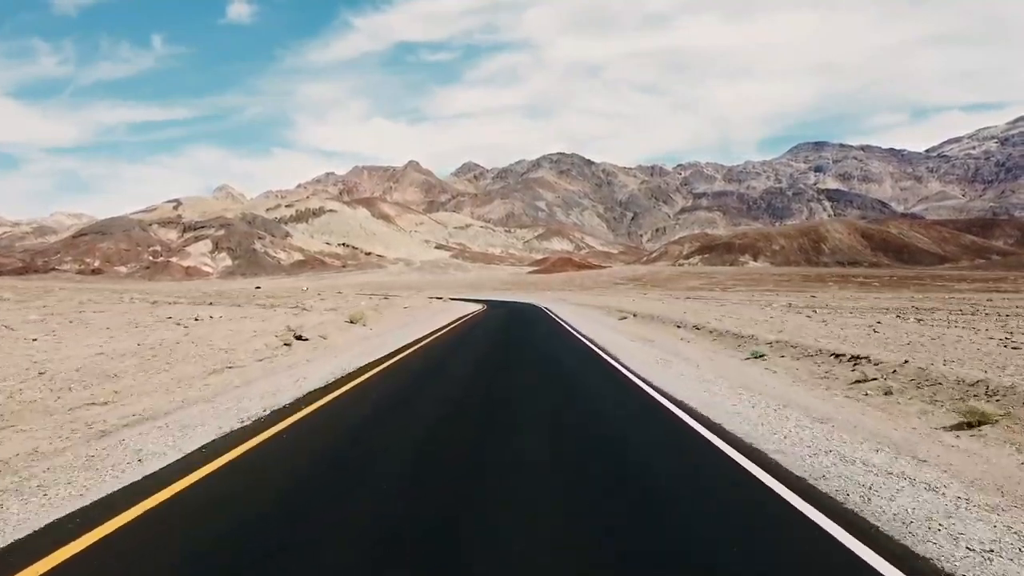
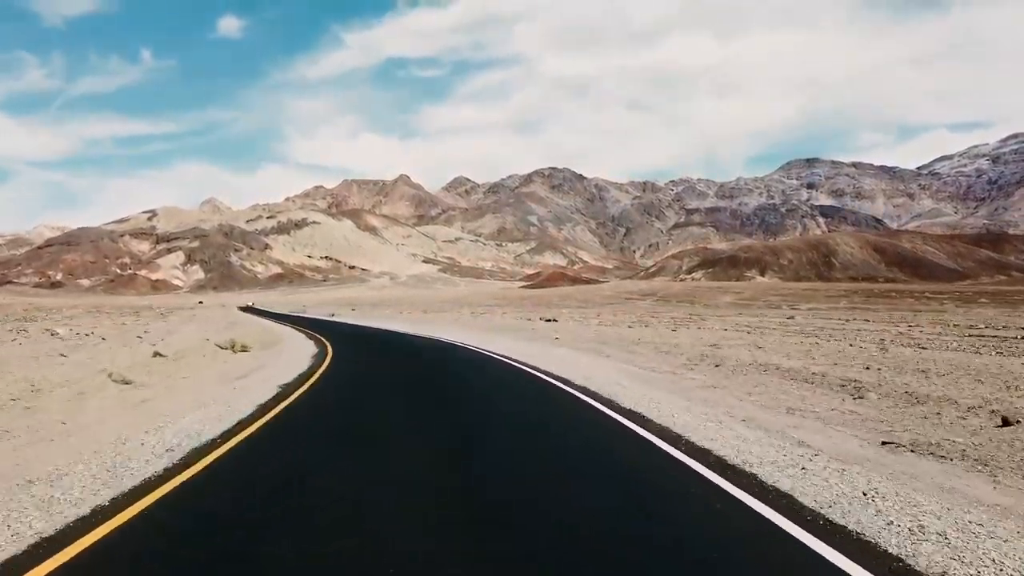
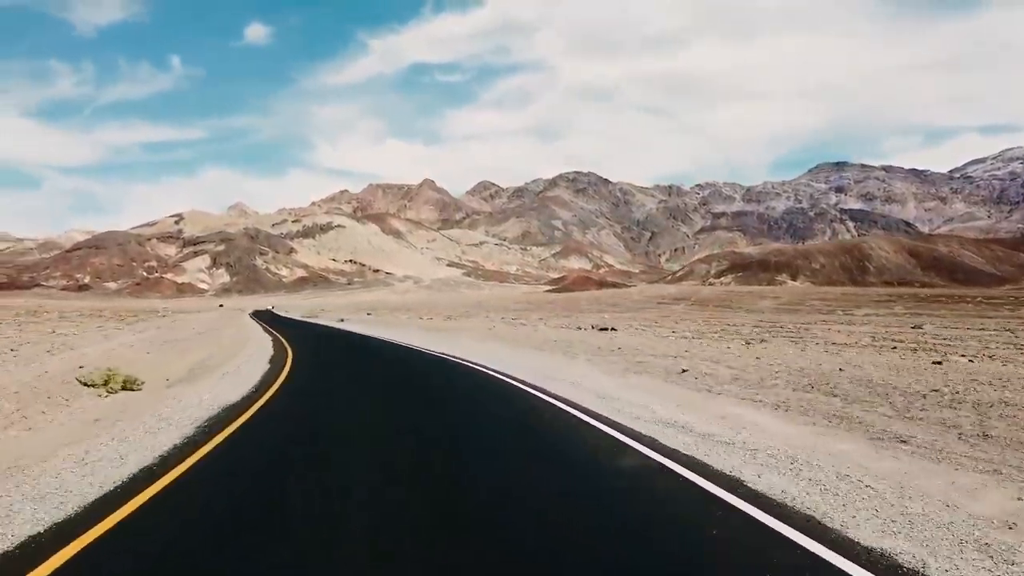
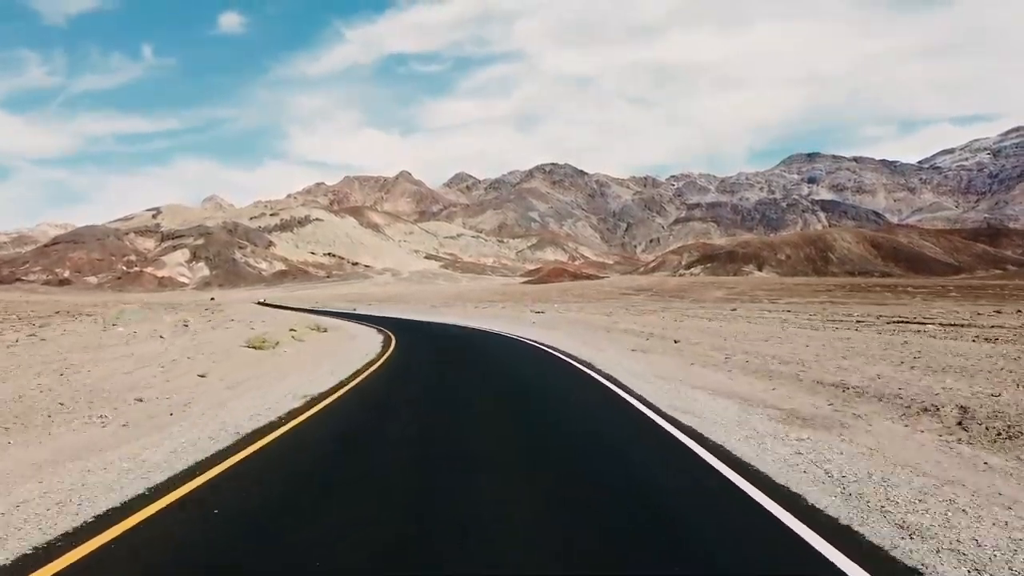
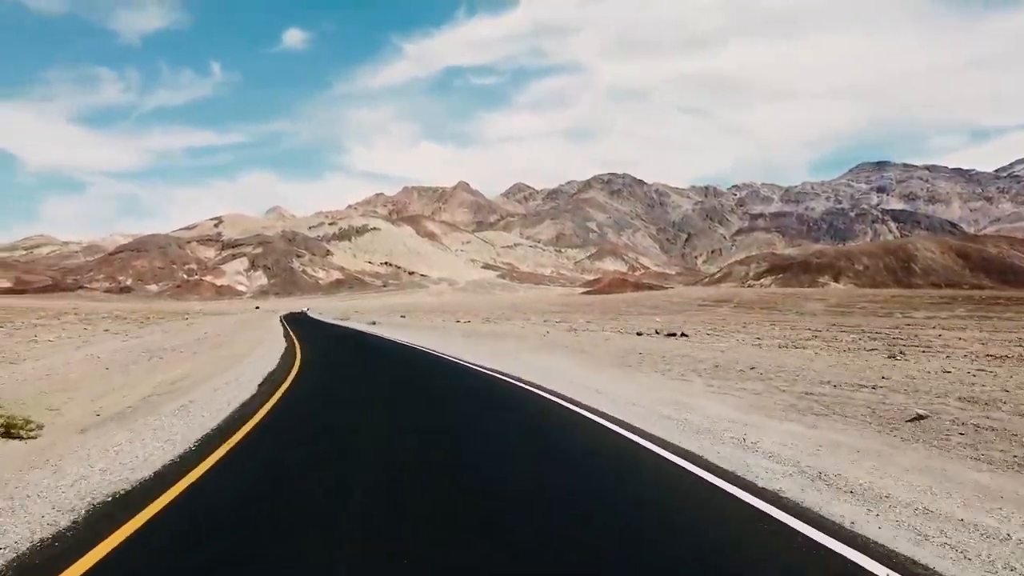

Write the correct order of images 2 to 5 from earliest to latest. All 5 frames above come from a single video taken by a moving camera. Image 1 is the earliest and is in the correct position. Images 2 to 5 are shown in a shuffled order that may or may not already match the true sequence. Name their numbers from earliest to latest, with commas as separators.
4, 2, 3, 5
